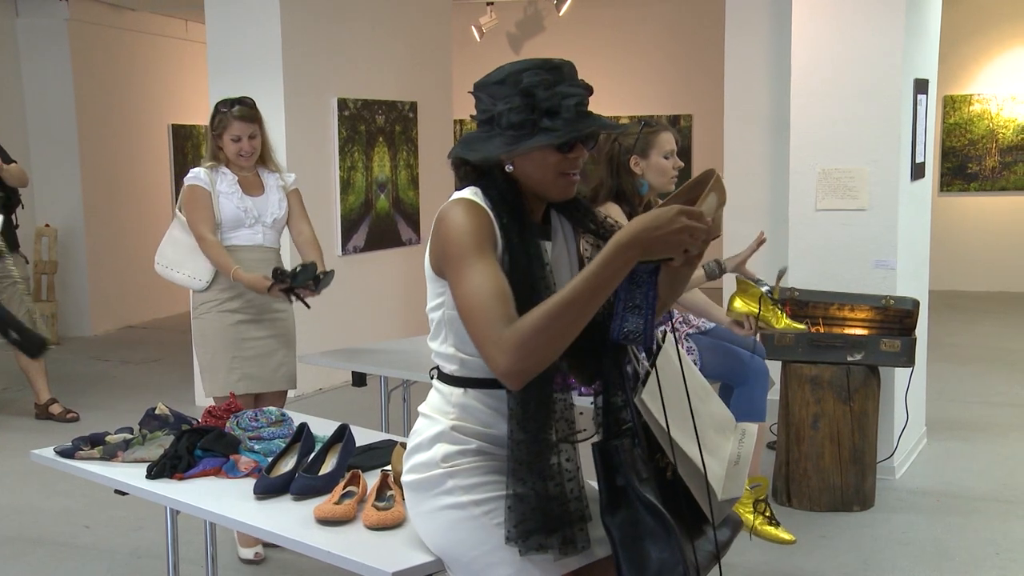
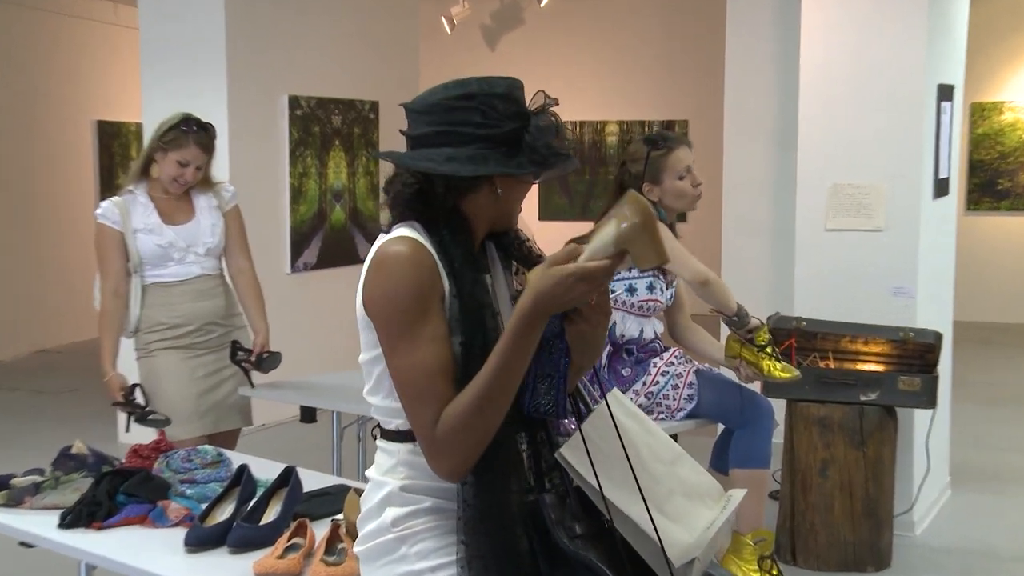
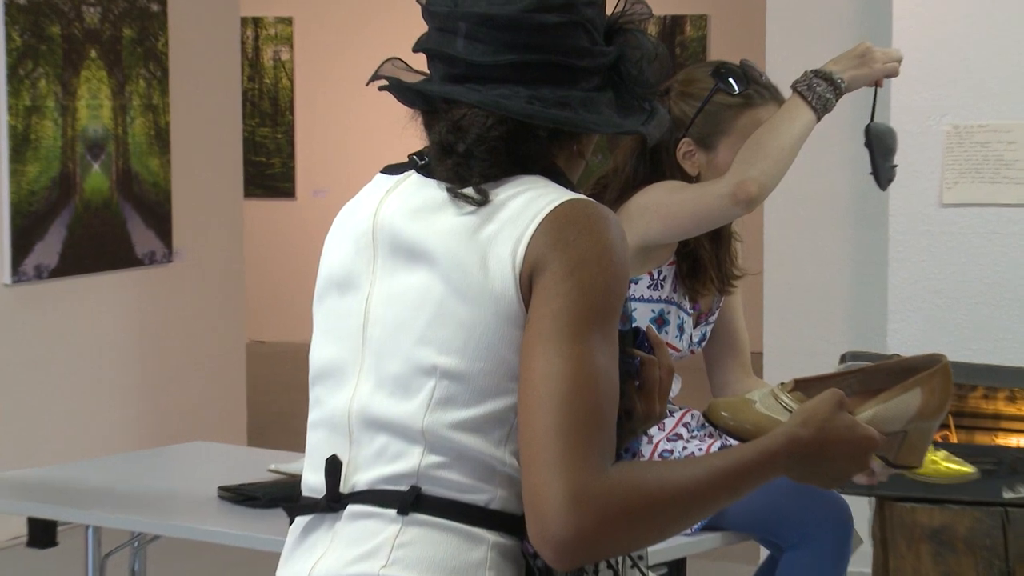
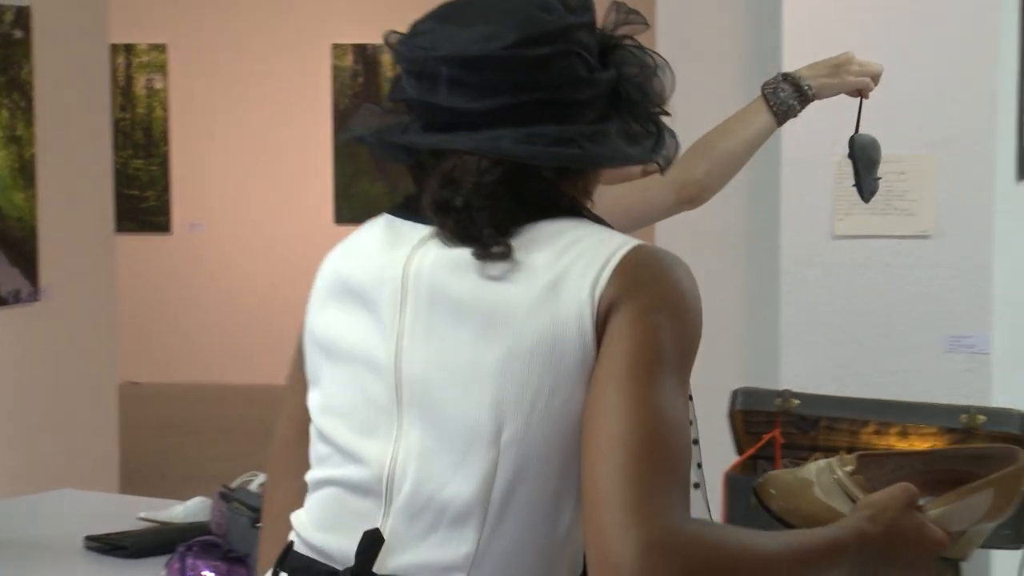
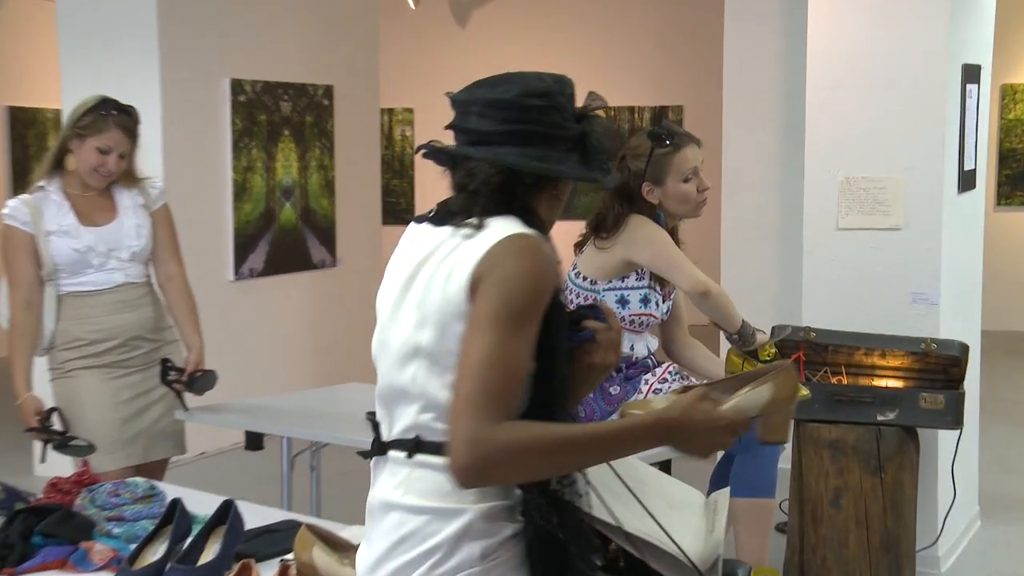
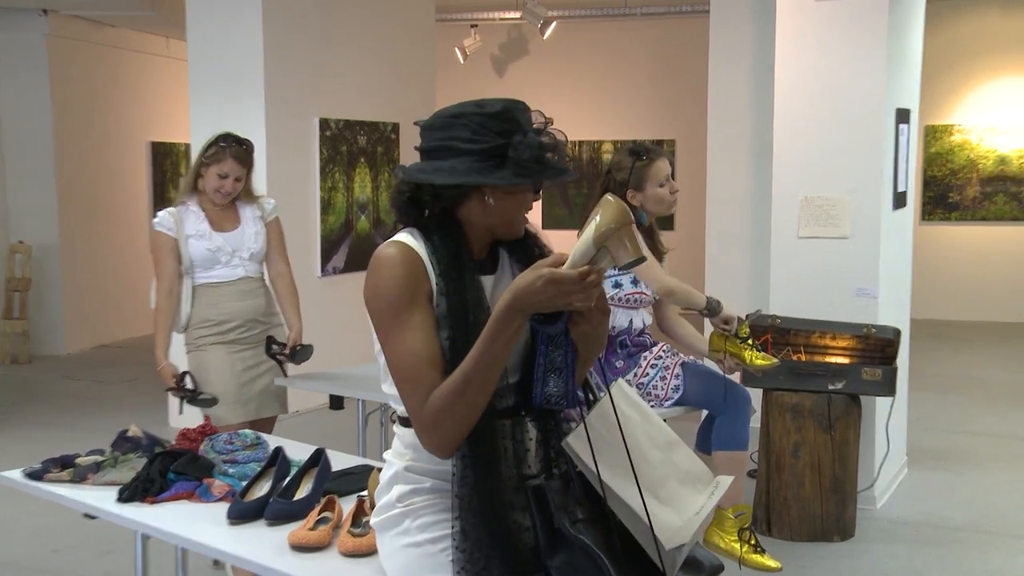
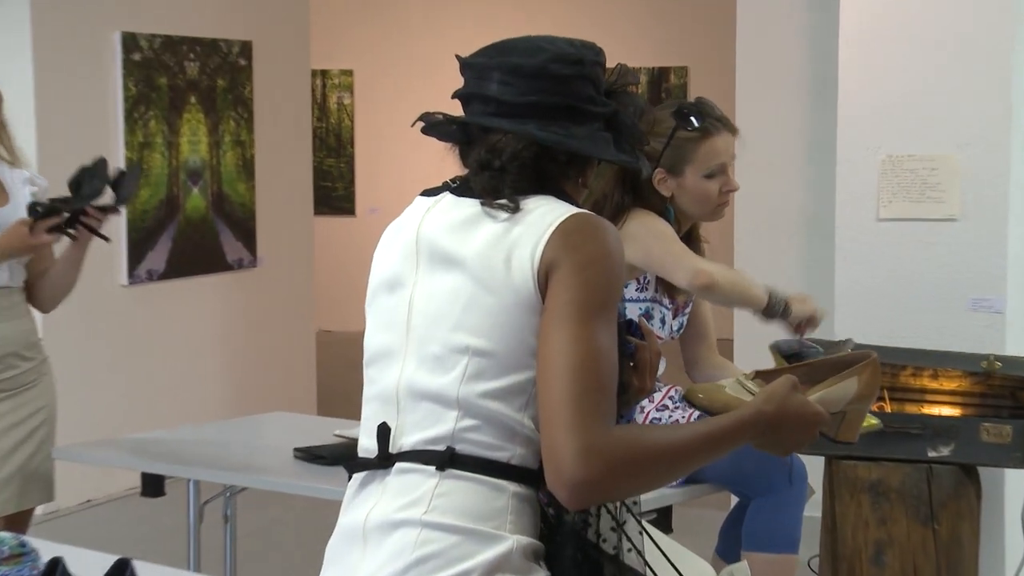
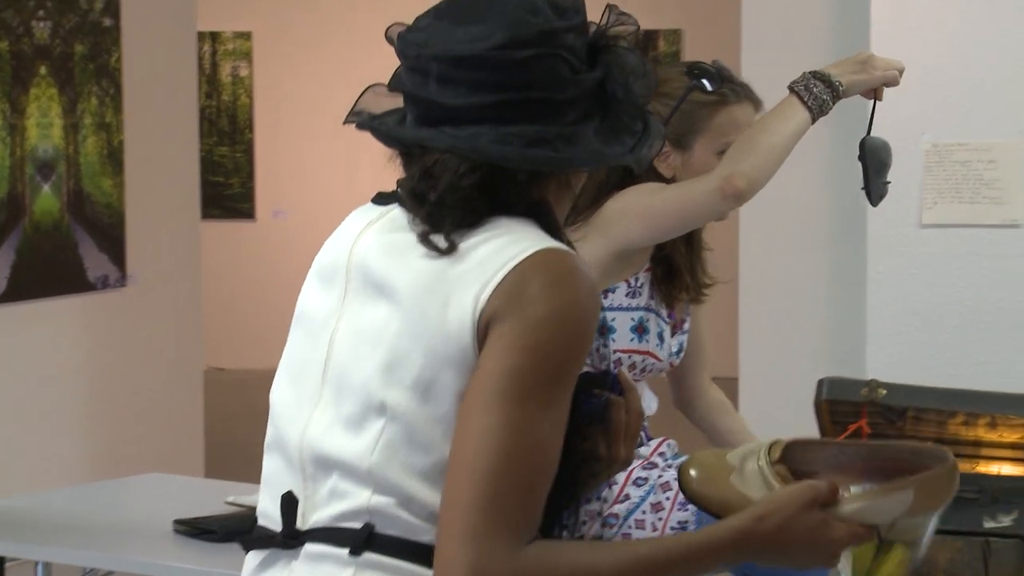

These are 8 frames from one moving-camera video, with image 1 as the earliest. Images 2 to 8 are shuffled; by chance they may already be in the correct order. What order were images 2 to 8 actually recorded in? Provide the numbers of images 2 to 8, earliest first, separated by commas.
6, 2, 5, 7, 3, 8, 4
